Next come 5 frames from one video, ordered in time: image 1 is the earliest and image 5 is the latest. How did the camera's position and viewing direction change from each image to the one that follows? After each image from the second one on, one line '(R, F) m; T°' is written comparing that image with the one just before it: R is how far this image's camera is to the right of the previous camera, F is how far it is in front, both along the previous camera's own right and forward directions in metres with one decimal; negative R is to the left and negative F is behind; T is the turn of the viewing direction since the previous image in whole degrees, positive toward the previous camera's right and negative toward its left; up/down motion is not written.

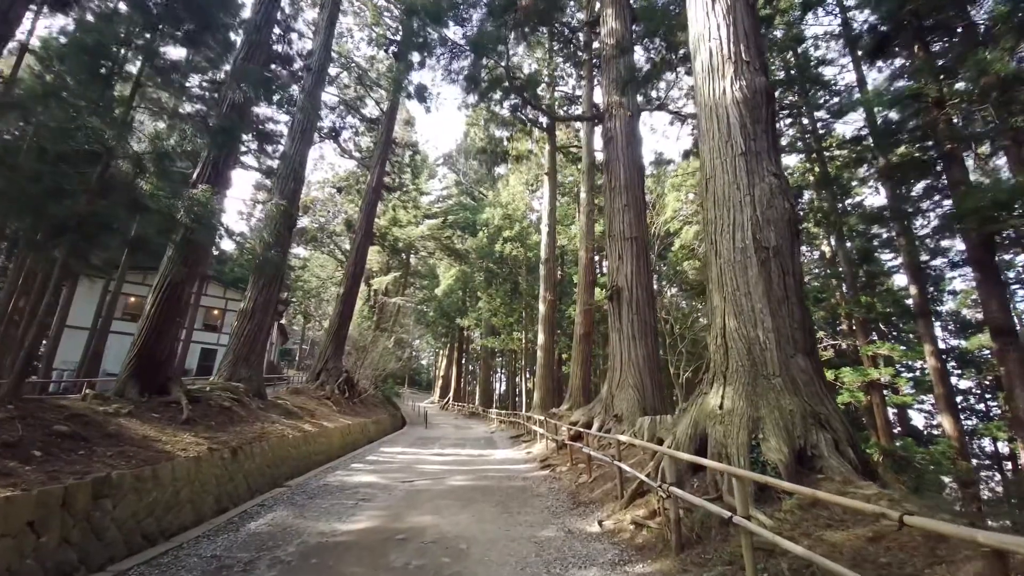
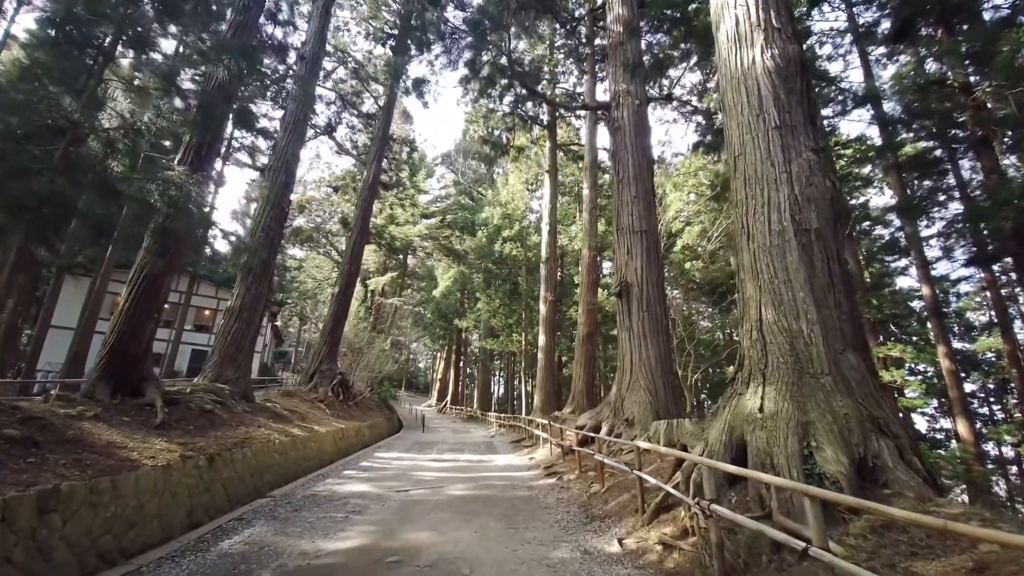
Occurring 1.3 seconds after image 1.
(-0.1, +0.4) m; 0°
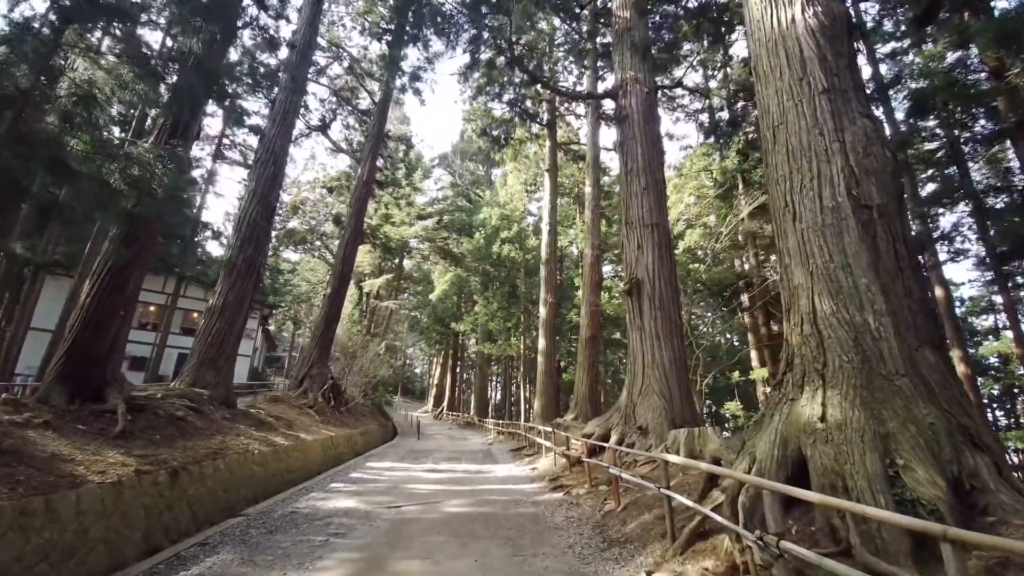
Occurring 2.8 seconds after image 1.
(-0.1, +0.5) m; 0°
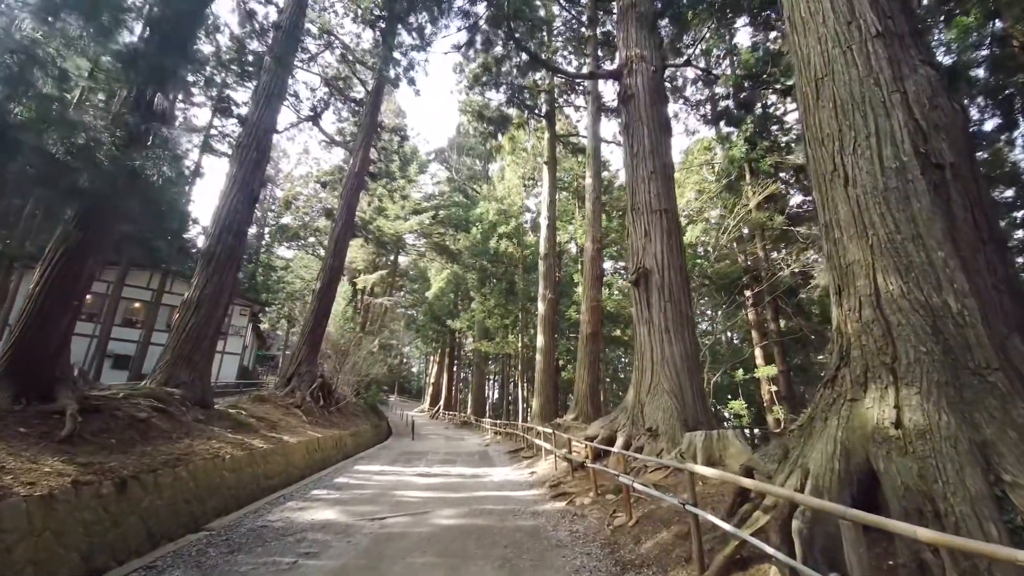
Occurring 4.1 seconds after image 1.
(0.0, +0.5) m; 0°
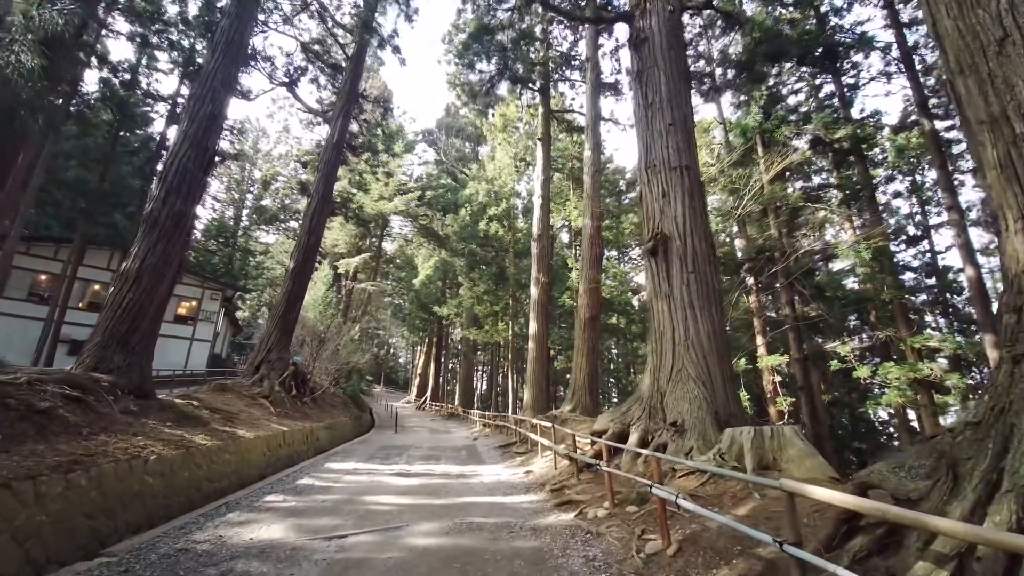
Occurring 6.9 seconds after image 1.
(-0.1, +0.9) m; +1°
